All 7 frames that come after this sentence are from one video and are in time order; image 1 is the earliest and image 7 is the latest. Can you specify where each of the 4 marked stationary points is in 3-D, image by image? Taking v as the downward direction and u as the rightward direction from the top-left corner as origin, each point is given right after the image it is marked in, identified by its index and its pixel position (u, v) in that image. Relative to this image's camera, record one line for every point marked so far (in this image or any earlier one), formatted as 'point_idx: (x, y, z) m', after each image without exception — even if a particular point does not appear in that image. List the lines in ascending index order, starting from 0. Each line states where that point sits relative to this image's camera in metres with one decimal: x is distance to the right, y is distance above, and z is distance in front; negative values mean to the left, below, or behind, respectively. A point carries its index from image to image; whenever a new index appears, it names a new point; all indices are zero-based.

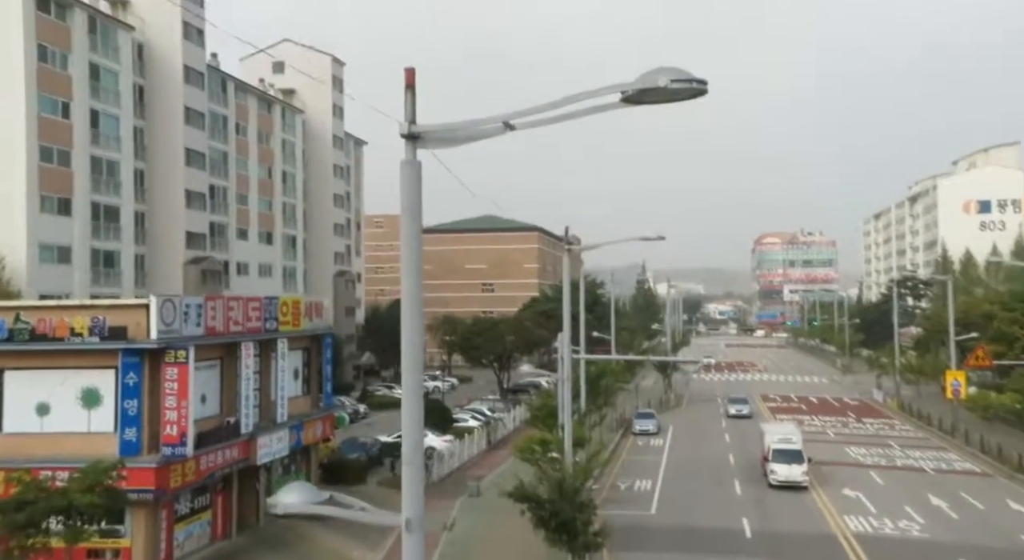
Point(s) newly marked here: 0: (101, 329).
0: (-7.5, -0.9, +18.5) m
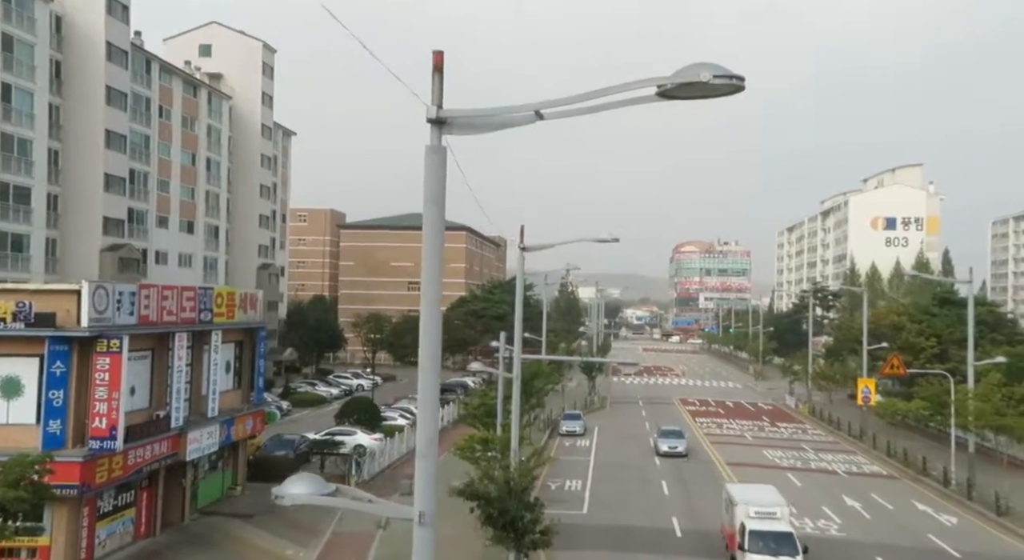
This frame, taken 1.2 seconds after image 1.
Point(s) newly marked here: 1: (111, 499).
0: (-8.4, -0.6, +17.5) m
1: (-7.9, -4.3, +19.8) m
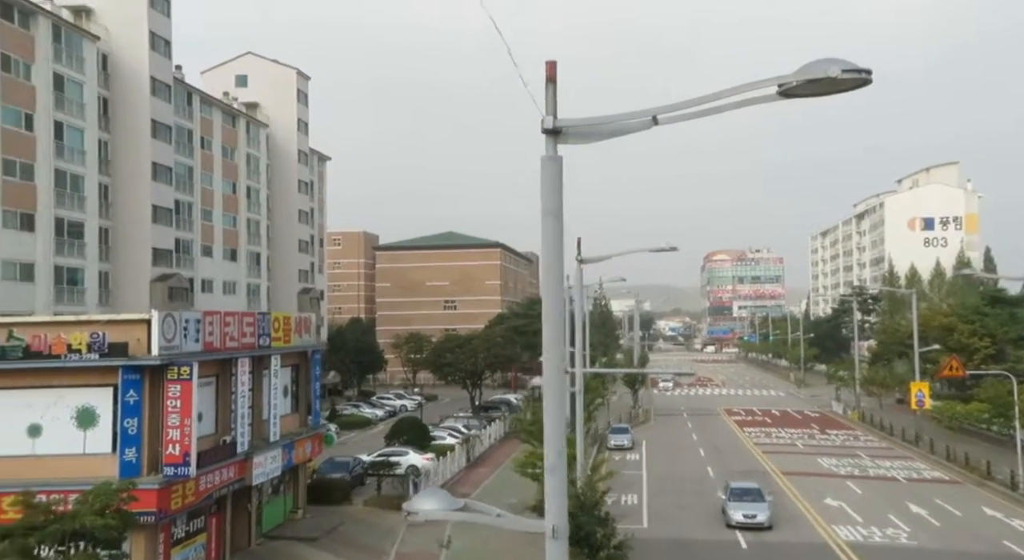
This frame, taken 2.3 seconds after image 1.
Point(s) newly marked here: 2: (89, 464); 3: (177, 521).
0: (-7.3, -1.2, +17.9) m
1: (-6.6, -4.9, +20.0) m
2: (-7.6, -3.3, +18.0) m
3: (-6.5, -4.7, +19.4) m
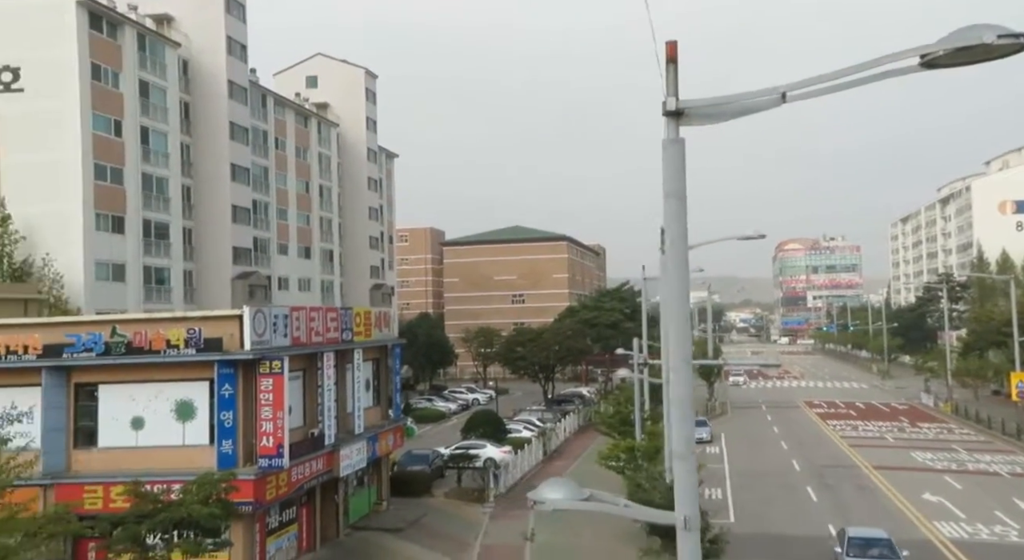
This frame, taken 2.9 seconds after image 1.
0: (-5.8, -1.1, +18.4) m
1: (-4.8, -4.8, +20.5) m
2: (-6.0, -3.3, +18.6) m
3: (-4.8, -4.6, +19.9) m
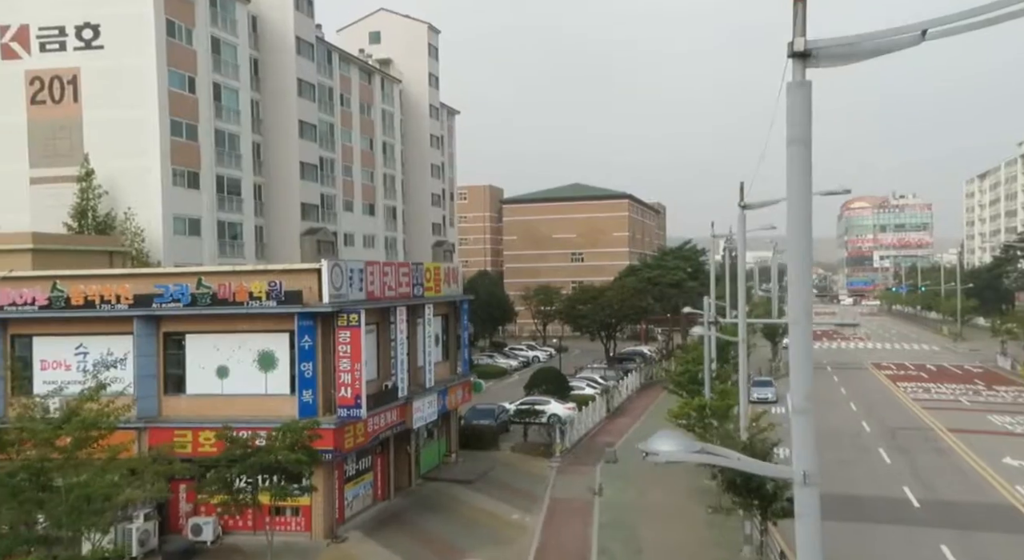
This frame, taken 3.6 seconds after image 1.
0: (-4.4, -0.3, +18.8) m
1: (-3.3, -3.9, +21.0) m
2: (-4.6, -2.4, +19.1) m
3: (-3.3, -3.7, +20.4) m
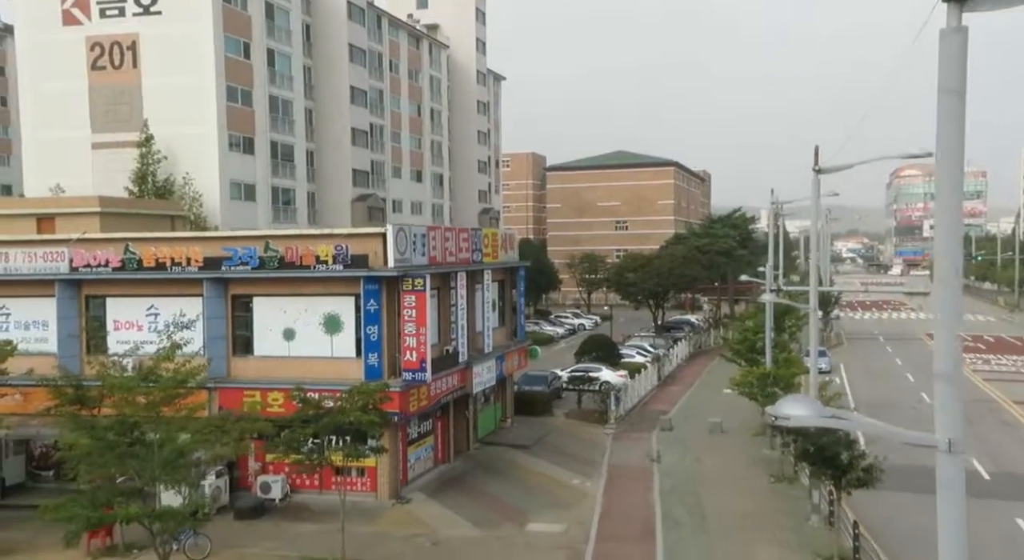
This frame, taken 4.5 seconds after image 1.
0: (-3.2, +0.4, +18.9) m
1: (-2.0, -3.1, +21.2) m
2: (-3.4, -1.7, +19.3) m
3: (-2.1, -2.9, +20.5) m
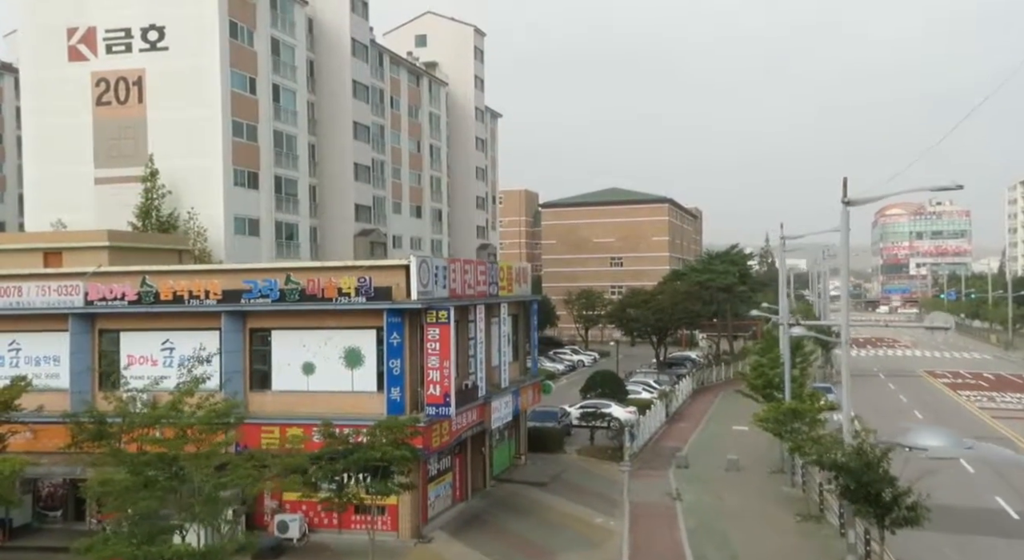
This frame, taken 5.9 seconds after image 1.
0: (-2.7, -0.2, +18.6) m
1: (-1.6, -3.8, +20.7) m
2: (-2.9, -2.3, +18.8) m
3: (-1.6, -3.6, +20.1) m
